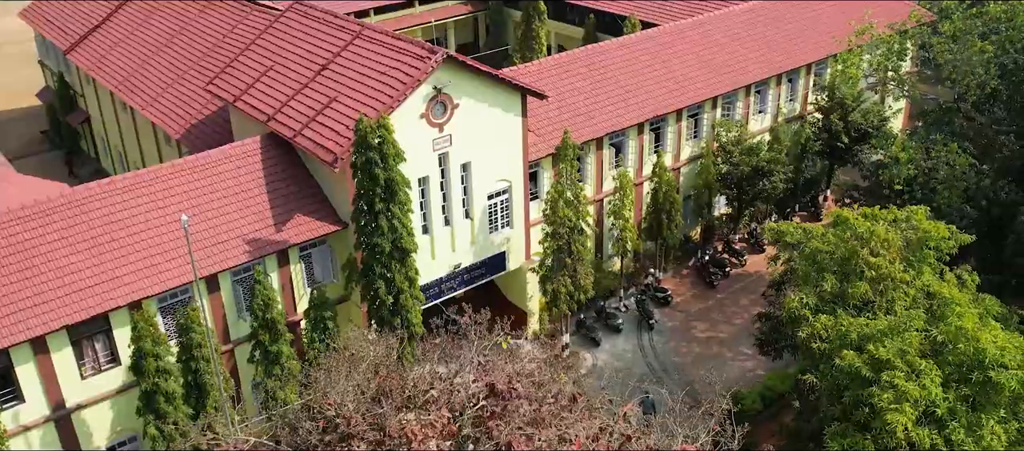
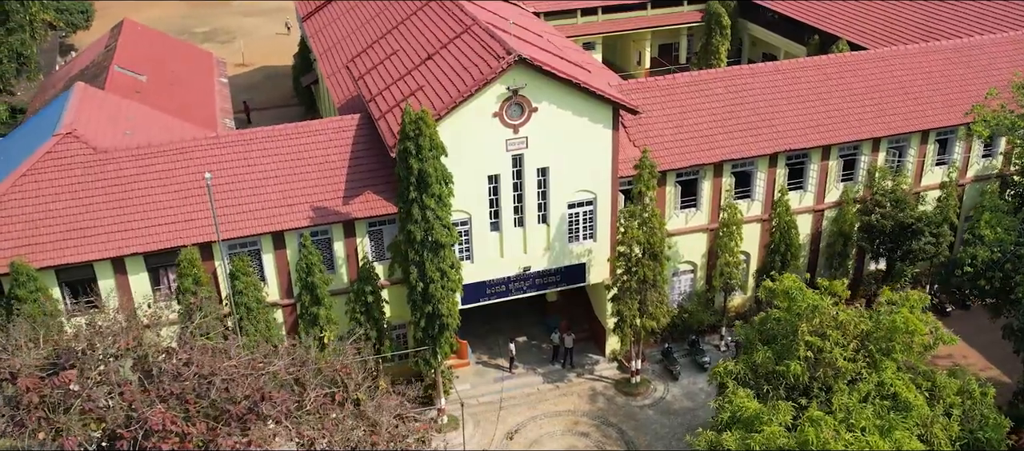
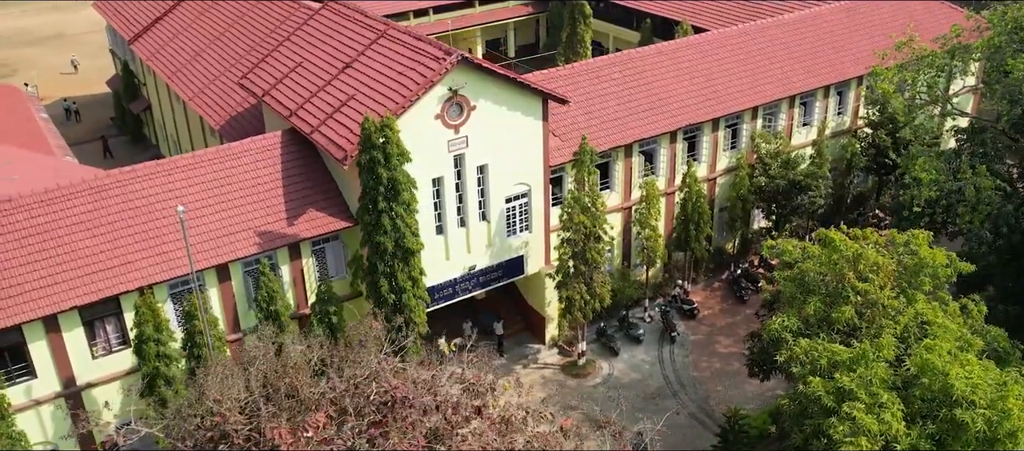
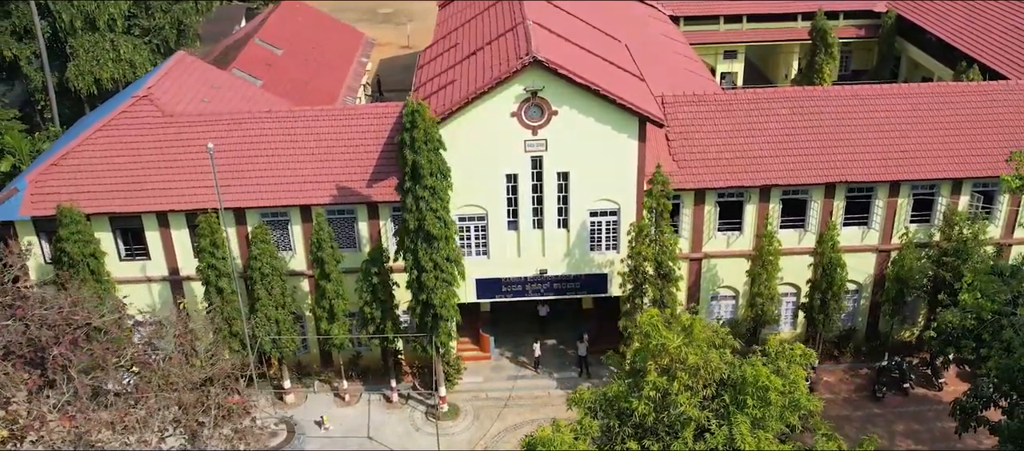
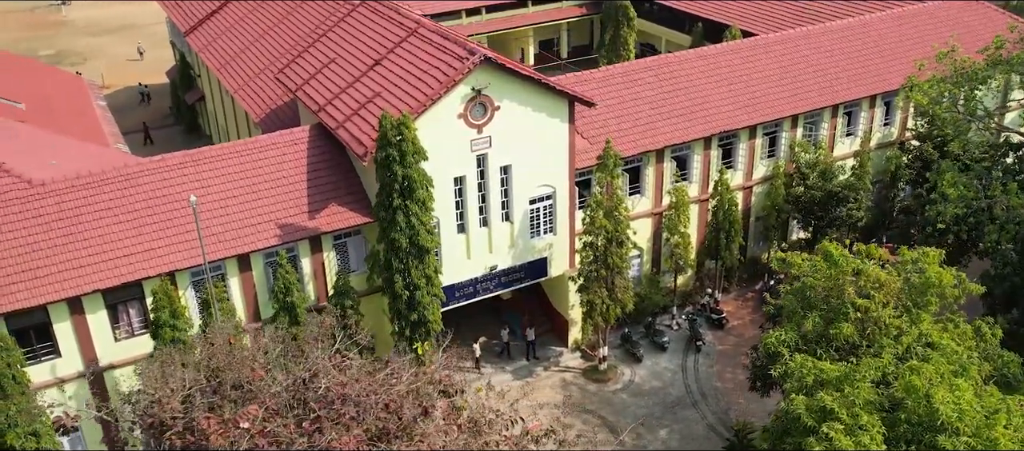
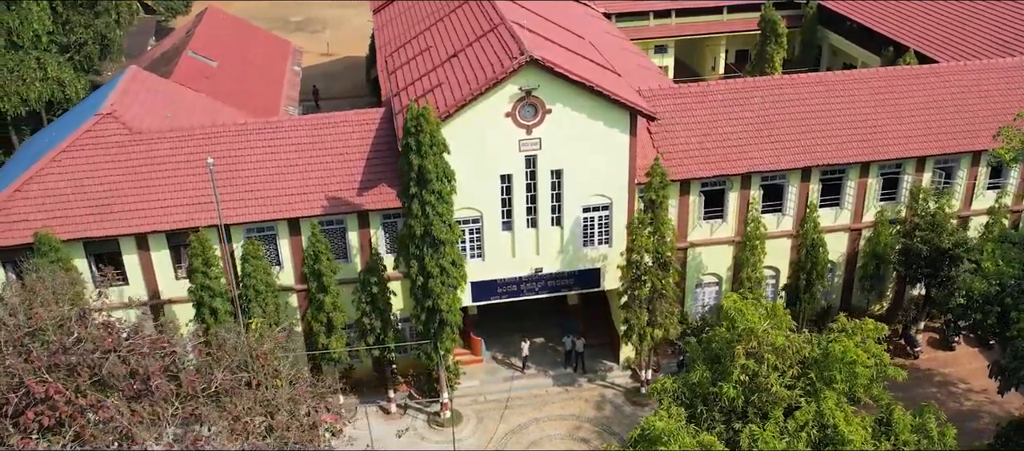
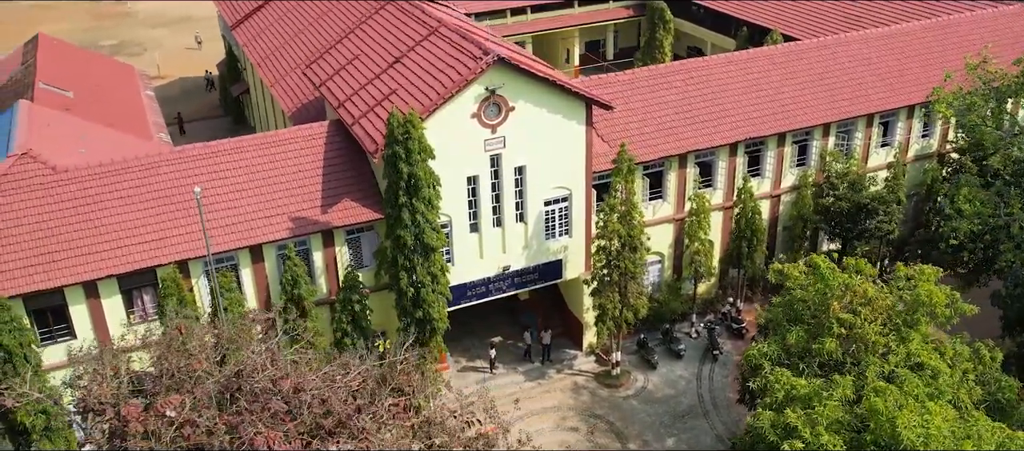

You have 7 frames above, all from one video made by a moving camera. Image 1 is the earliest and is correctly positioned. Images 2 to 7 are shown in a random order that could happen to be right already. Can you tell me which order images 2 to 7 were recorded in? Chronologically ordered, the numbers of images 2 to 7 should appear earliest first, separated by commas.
3, 5, 7, 2, 6, 4
